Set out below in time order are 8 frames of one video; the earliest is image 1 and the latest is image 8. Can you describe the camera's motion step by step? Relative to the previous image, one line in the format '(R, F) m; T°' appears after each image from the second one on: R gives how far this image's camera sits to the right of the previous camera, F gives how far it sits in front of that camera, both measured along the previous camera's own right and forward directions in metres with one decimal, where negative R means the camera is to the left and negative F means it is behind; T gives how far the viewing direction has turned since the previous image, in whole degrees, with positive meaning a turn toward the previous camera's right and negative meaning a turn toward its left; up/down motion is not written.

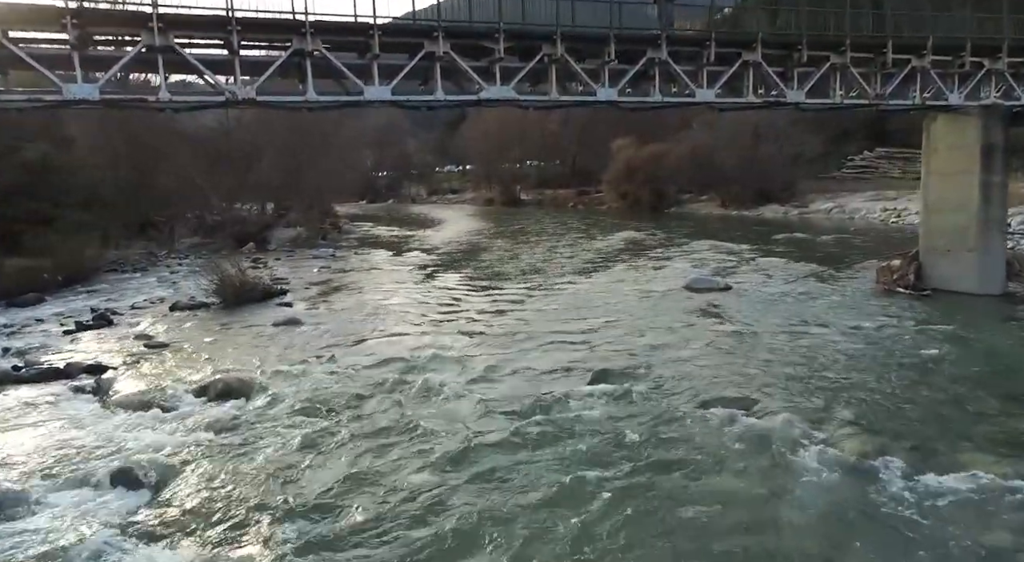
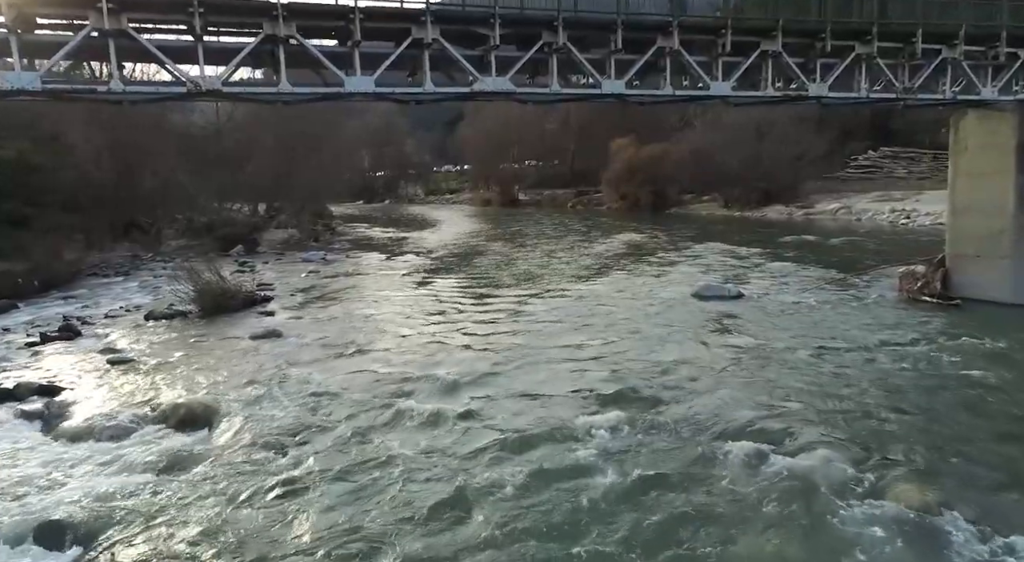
(0.0, +1.4) m; 0°
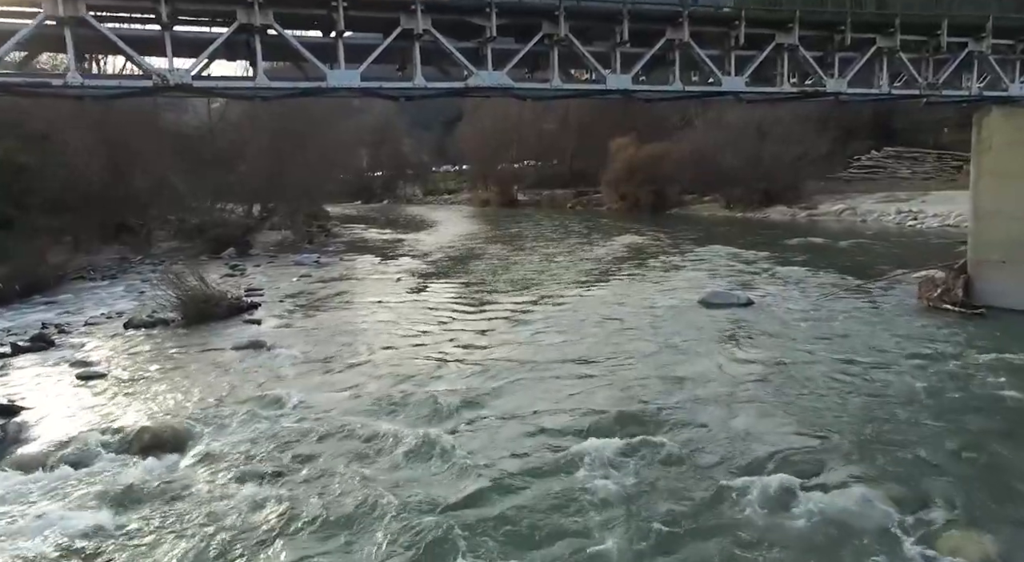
(0.0, +1.0) m; 0°
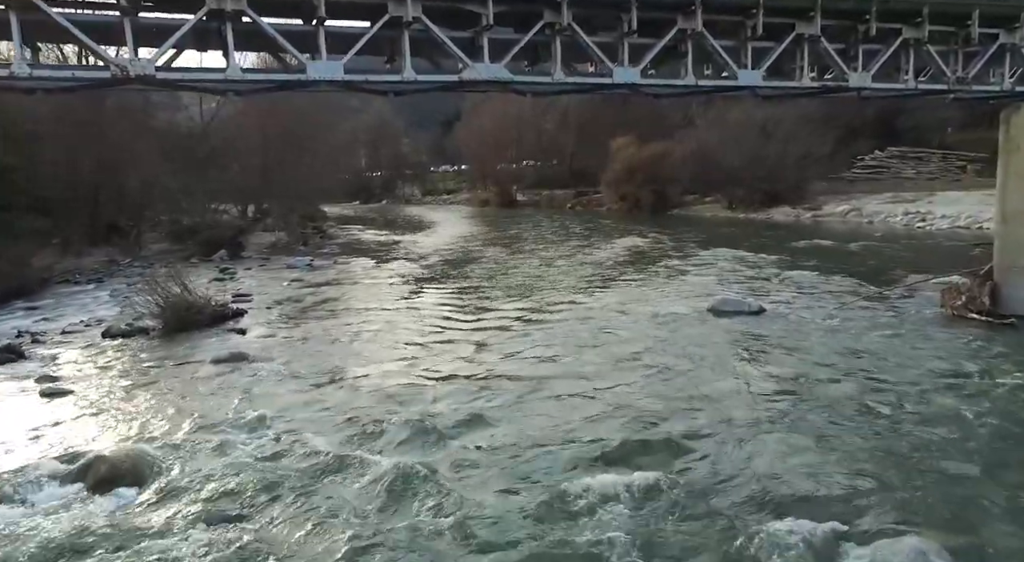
(0.0, +1.0) m; 0°
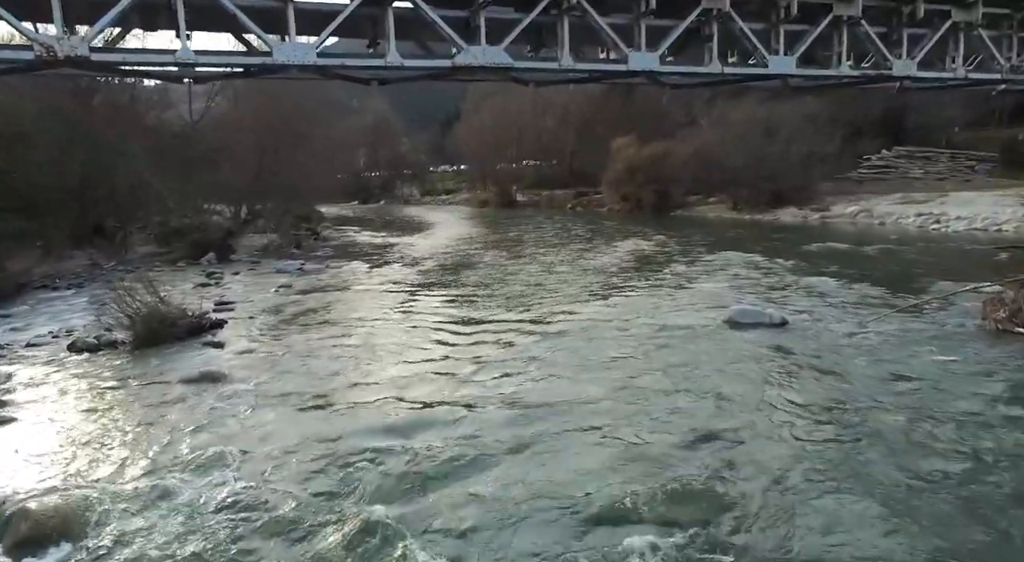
(0.0, +1.5) m; 0°
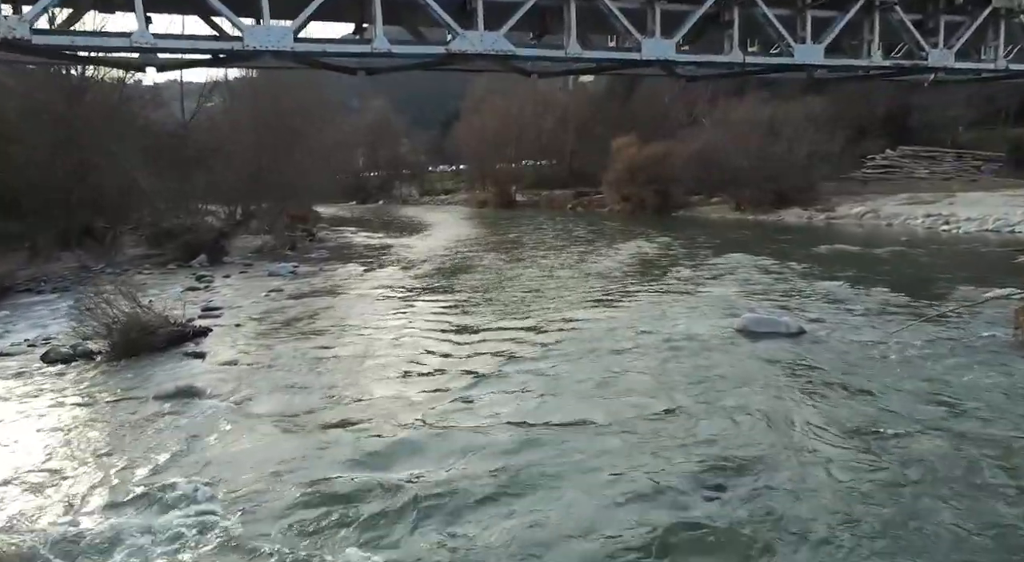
(0.0, +1.0) m; 0°
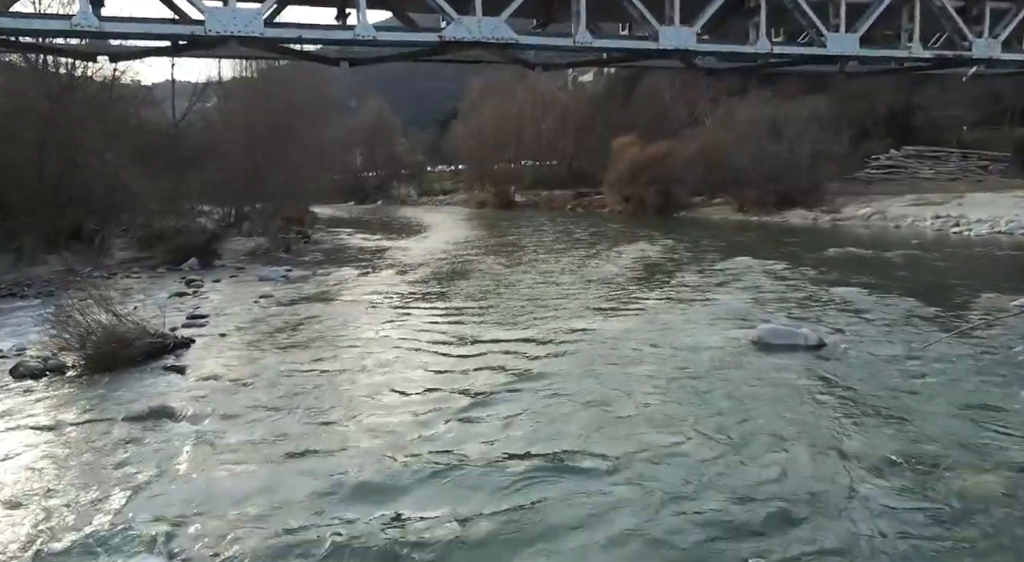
(0.0, +1.0) m; 0°
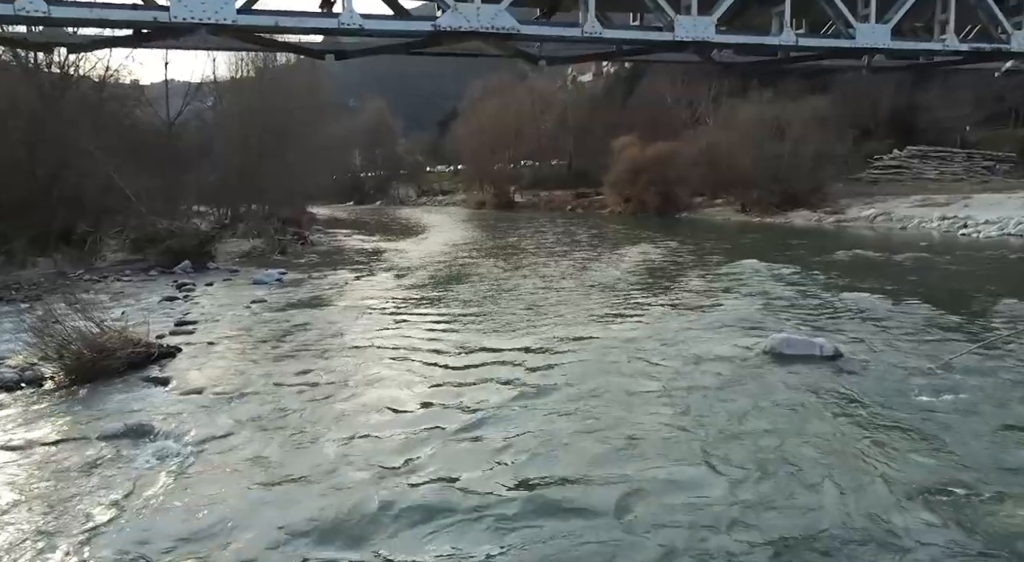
(0.0, +0.7) m; 0°
